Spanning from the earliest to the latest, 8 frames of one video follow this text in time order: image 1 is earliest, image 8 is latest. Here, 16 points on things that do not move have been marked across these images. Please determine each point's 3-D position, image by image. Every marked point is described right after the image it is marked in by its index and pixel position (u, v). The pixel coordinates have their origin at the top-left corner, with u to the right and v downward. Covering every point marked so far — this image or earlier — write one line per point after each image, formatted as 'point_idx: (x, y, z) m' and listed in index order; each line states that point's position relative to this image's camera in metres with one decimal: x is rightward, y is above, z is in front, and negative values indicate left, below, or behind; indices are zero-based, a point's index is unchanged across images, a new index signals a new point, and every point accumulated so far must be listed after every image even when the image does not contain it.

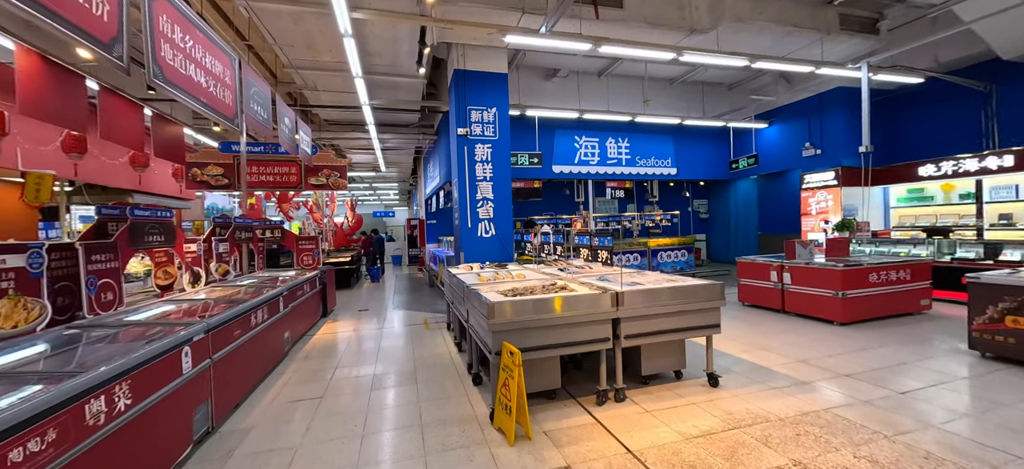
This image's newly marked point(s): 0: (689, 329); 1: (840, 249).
0: (+1.5, -0.8, +2.9) m
1: (+5.2, -0.2, +5.6) m
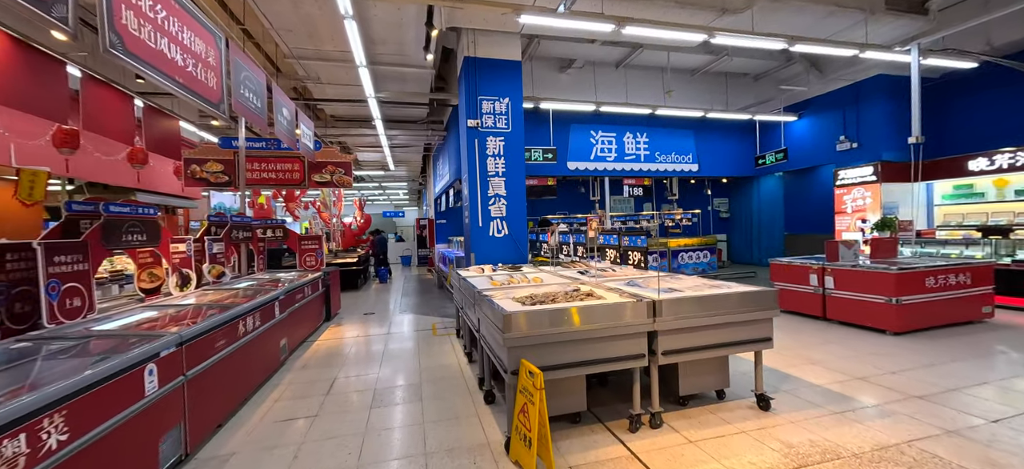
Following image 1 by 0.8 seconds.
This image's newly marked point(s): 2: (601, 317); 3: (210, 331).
0: (+1.6, -0.8, +2.5) m
1: (+5.4, -0.2, +5.1) m
2: (+0.6, -0.5, +2.2) m
3: (-2.2, -0.7, +2.6) m
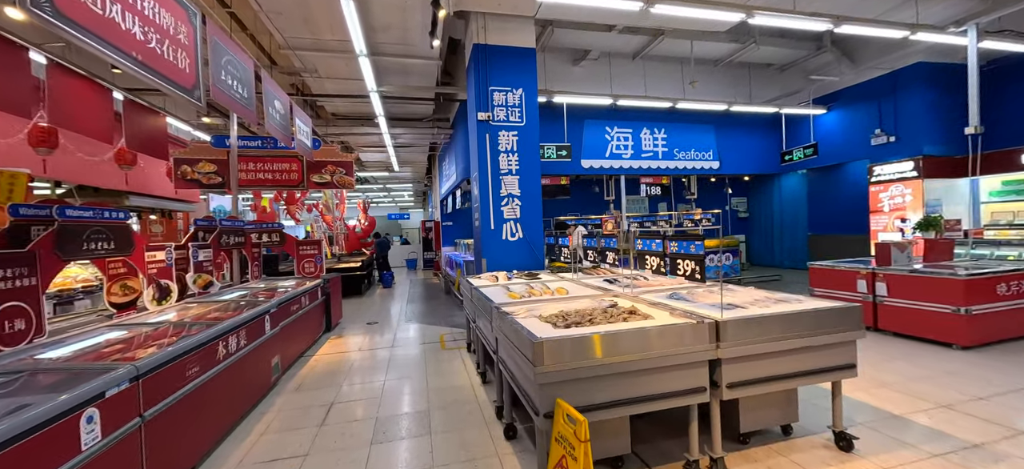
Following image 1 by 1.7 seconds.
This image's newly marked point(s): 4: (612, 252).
0: (+1.8, -0.8, +2.1) m
1: (+5.6, -0.2, +4.6) m
2: (+0.7, -0.6, +1.8) m
3: (-2.1, -0.8, +2.2) m
4: (+1.0, -0.2, +3.7) m
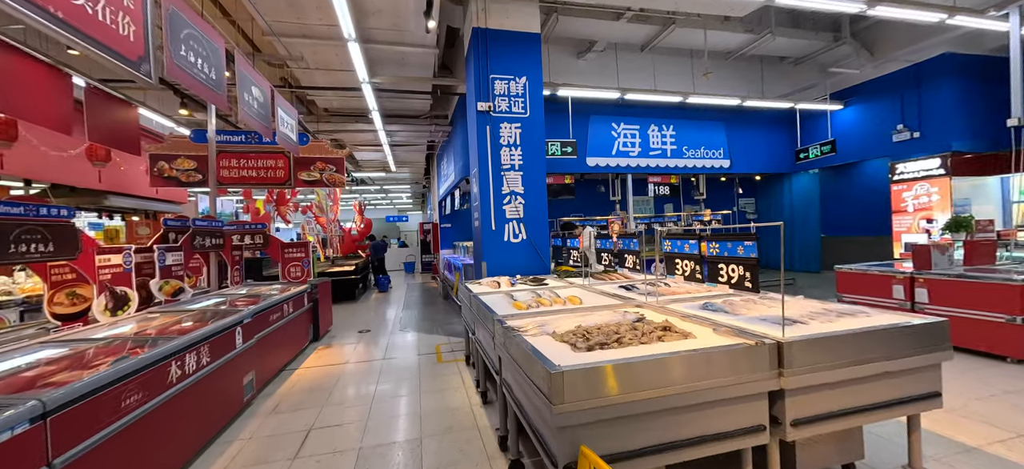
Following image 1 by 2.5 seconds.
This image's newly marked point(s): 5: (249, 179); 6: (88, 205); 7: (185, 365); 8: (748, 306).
0: (+1.8, -0.8, +1.7) m
1: (+5.7, -0.3, +4.2) m
2: (+0.8, -0.6, +1.4) m
3: (-2.0, -0.8, +1.8) m
4: (+1.1, -0.2, +3.3) m
5: (-3.9, +0.8, +5.3) m
6: (-6.4, +0.4, +5.3) m
7: (-2.2, -0.9, +2.3) m
8: (+1.4, -0.4, +2.0) m
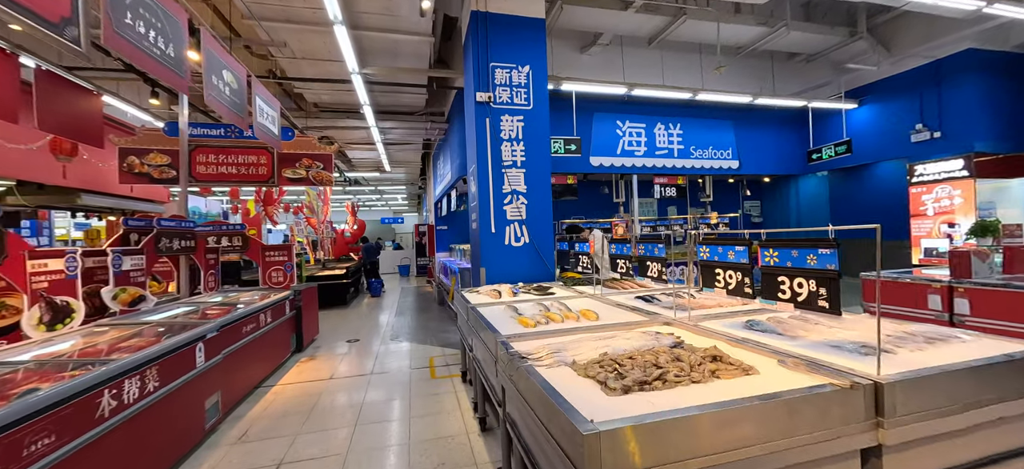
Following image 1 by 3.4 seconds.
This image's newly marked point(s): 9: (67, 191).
0: (+1.9, -0.8, +1.3) m
1: (+5.7, -0.3, +3.9) m
2: (+0.8, -0.6, +1.0) m
3: (-2.0, -0.8, +1.4) m
4: (+1.1, -0.2, +2.9) m
5: (-3.9, +0.8, +4.9) m
6: (-6.4, +0.4, +4.9) m
7: (-2.1, -0.9, +1.9) m
8: (+1.4, -0.4, +1.7) m
9: (-6.3, +0.6, +5.0) m
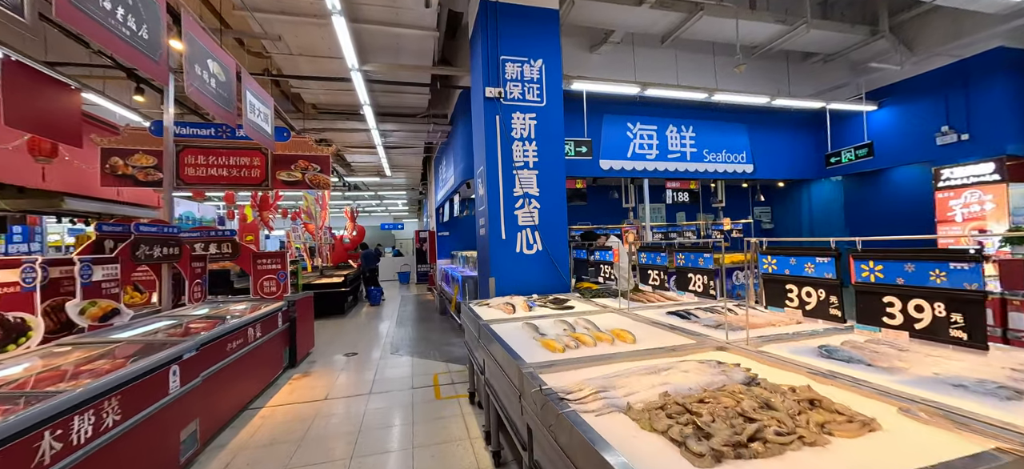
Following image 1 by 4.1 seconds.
0: (+2.0, -0.9, +1.0) m
1: (+5.8, -0.4, +3.6) m
2: (+0.9, -0.6, +0.7) m
3: (-1.9, -0.8, +1.1) m
4: (+1.2, -0.3, +2.6) m
5: (-3.8, +0.7, +4.6) m
6: (-6.3, +0.4, +4.6) m
7: (-2.0, -0.9, +1.6) m
8: (+1.5, -0.5, +1.4) m
9: (-6.2, +0.5, +4.7) m
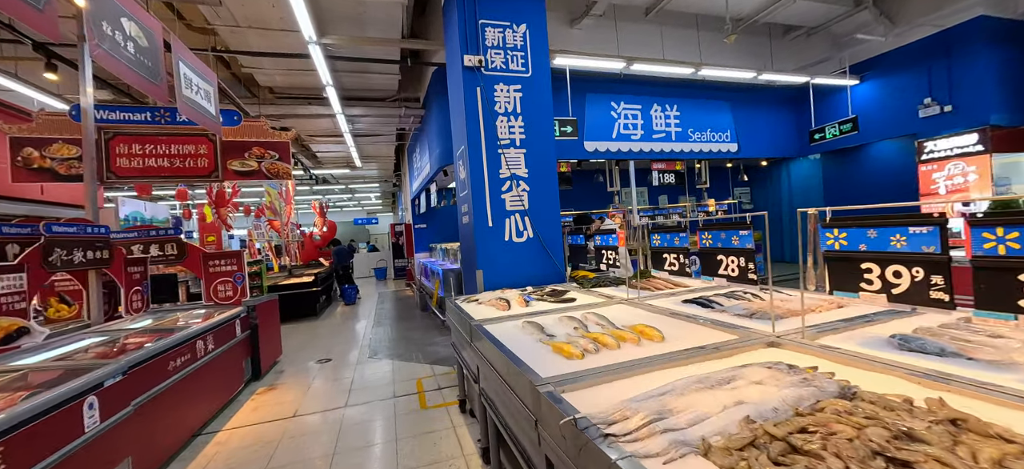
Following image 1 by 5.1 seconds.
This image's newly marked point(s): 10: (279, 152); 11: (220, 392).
0: (+2.0, -0.7, +0.8) m
1: (+5.7, 0.0, +3.6) m
2: (+1.0, -0.5, +0.4) m
3: (-1.8, -0.8, +0.6) m
4: (+1.2, -0.1, +2.3) m
5: (-4.0, +0.7, +4.0) m
6: (-6.4, +0.3, +3.9) m
7: (-2.0, -0.9, +1.2) m
8: (+1.6, -0.3, +1.1) m
9: (-6.4, +0.5, +3.9) m
10: (-3.2, +1.1, +4.9) m
11: (-2.7, -1.5, +3.3) m
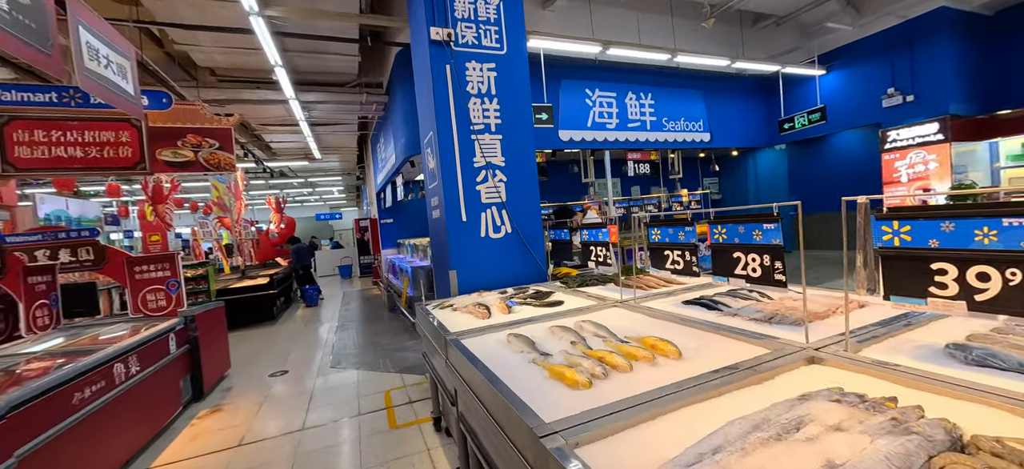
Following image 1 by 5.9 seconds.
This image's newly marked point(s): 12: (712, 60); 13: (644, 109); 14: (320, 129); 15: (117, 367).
0: (+2.1, -0.7, +0.7) m
1: (+5.5, +0.1, +3.7) m
2: (+1.0, -0.5, +0.2) m
3: (-1.8, -0.8, +0.2) m
4: (+1.1, -0.1, +2.1) m
5: (-4.3, +0.7, +3.3) m
6: (-6.7, +0.2, +3.1) m
7: (-2.0, -1.0, +0.7) m
8: (+1.5, -0.3, +0.9) m
9: (-6.6, +0.4, +3.1) m
10: (-3.5, +1.1, +4.3) m
11: (-2.9, -1.5, +2.8) m
12: (+3.2, +2.8, +5.6) m
13: (+2.4, +2.2, +6.2) m
14: (-4.4, +2.4, +8.0) m
15: (-2.8, -0.9, +2.5) m
